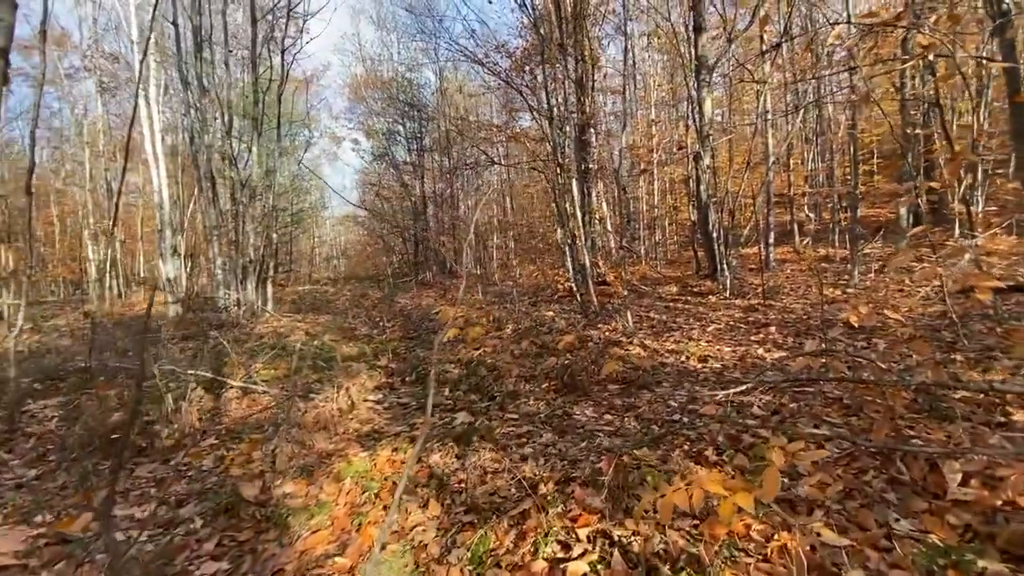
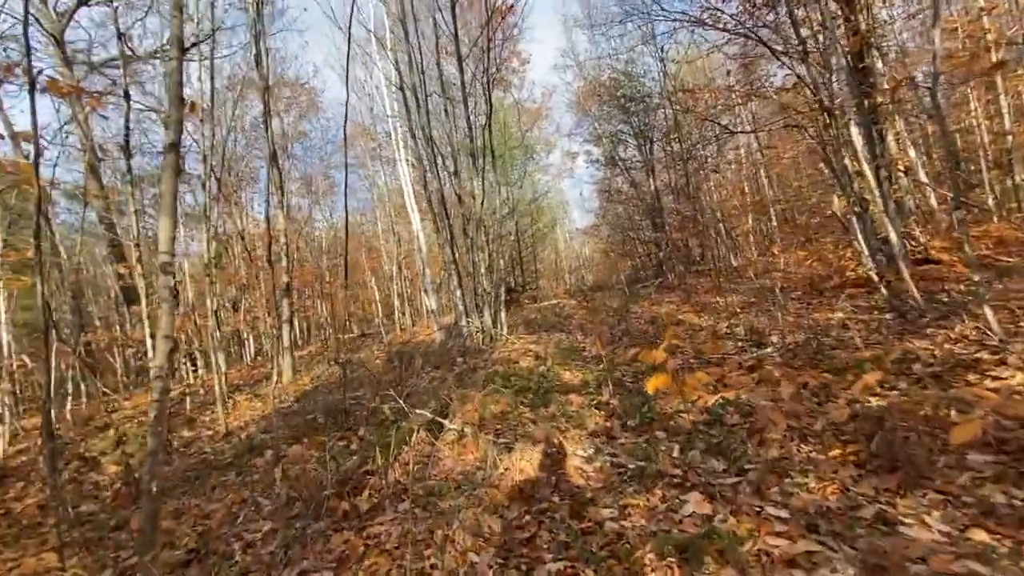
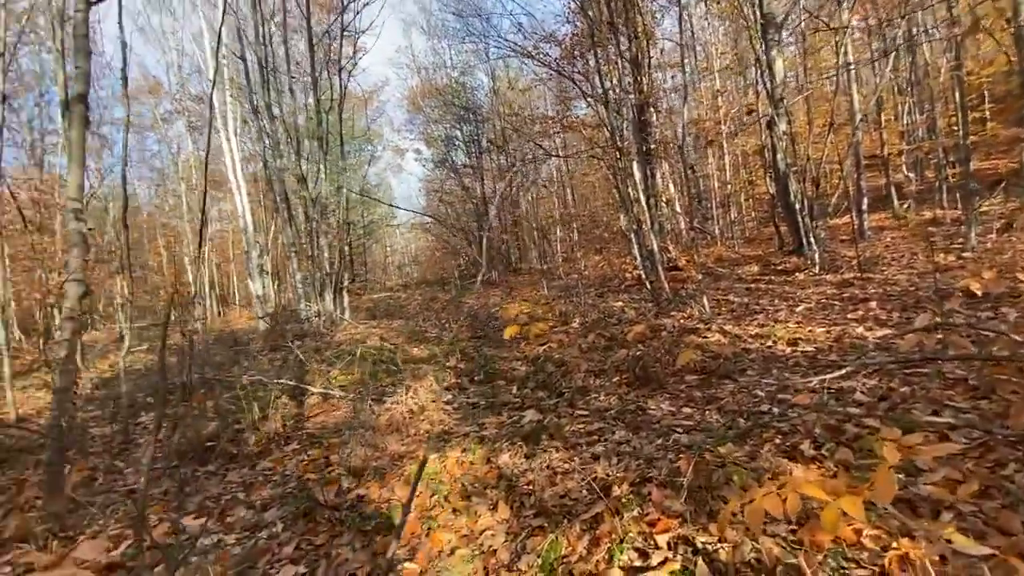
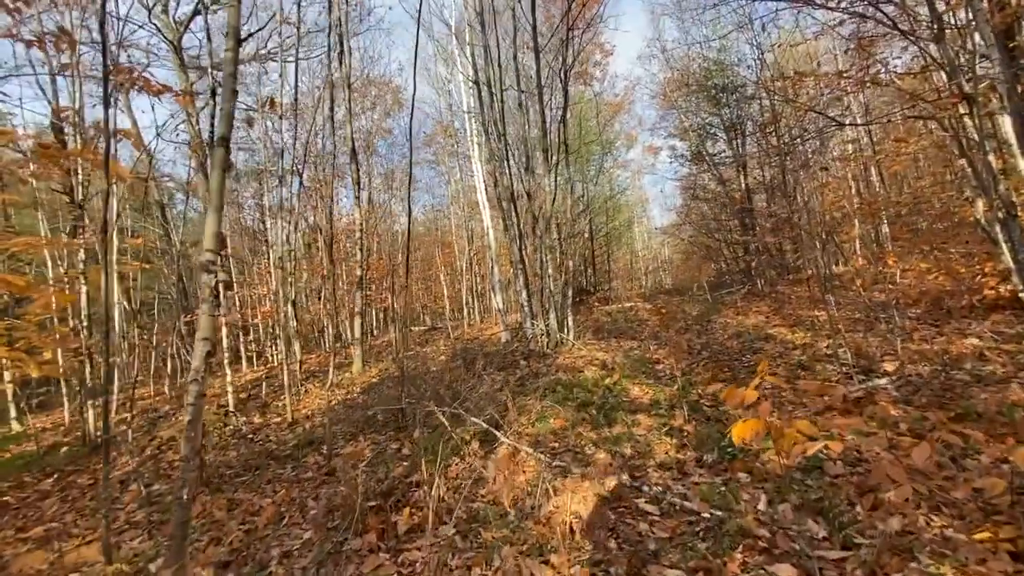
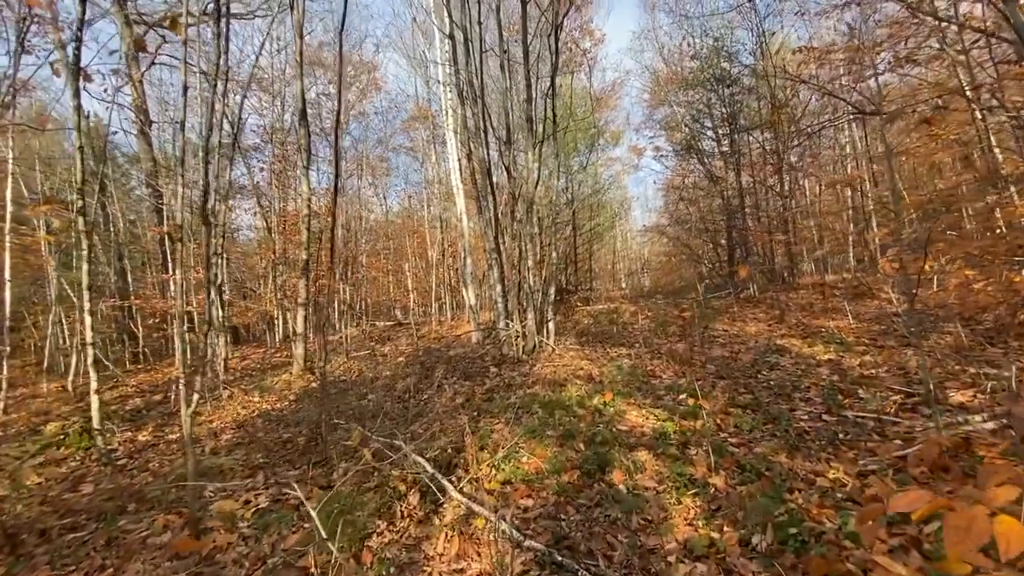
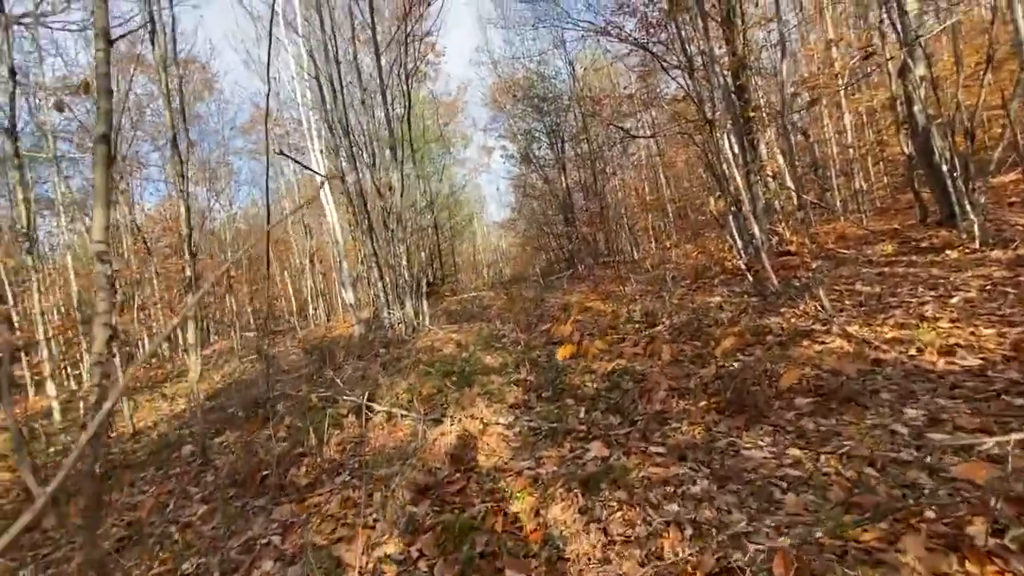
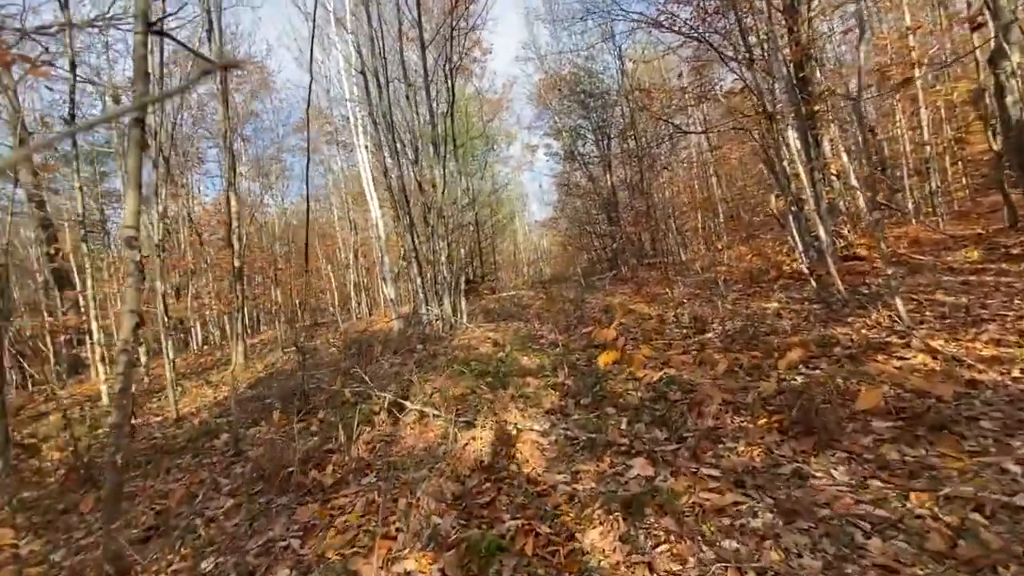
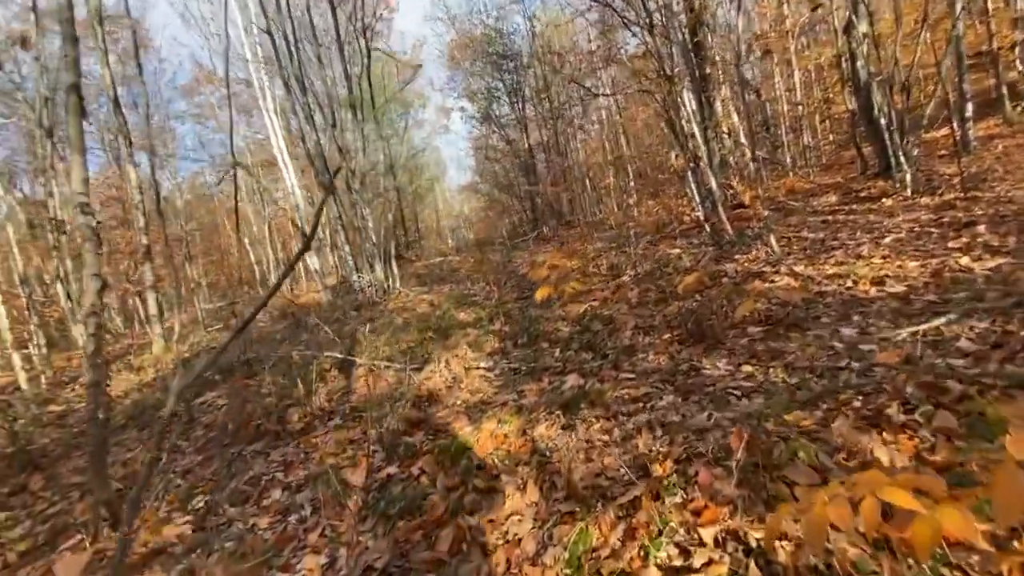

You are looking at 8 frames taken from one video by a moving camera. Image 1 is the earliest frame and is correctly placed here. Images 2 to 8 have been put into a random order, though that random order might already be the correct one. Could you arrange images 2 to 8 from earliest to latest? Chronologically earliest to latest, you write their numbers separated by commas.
3, 8, 6, 7, 2, 4, 5
